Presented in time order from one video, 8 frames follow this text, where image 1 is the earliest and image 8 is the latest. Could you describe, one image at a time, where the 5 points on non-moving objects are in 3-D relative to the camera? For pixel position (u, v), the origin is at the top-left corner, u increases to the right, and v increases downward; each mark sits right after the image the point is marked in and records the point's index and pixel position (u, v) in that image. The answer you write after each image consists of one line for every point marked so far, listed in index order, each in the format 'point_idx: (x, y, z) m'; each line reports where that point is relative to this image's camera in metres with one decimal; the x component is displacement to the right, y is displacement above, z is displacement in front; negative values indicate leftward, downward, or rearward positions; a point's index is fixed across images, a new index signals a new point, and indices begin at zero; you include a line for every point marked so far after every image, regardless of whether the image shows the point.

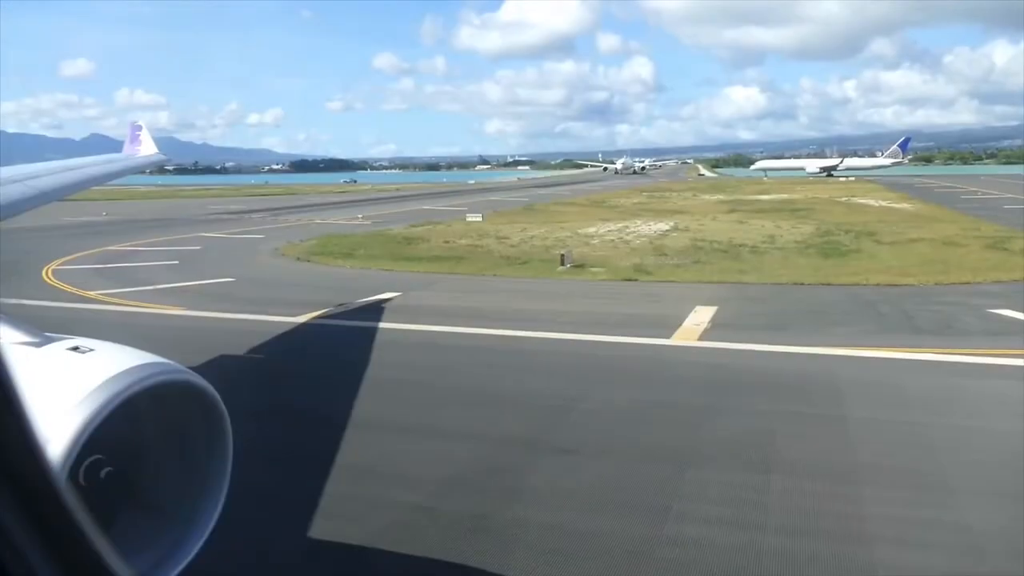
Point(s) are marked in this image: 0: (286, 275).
0: (-5.3, +0.3, +19.6) m
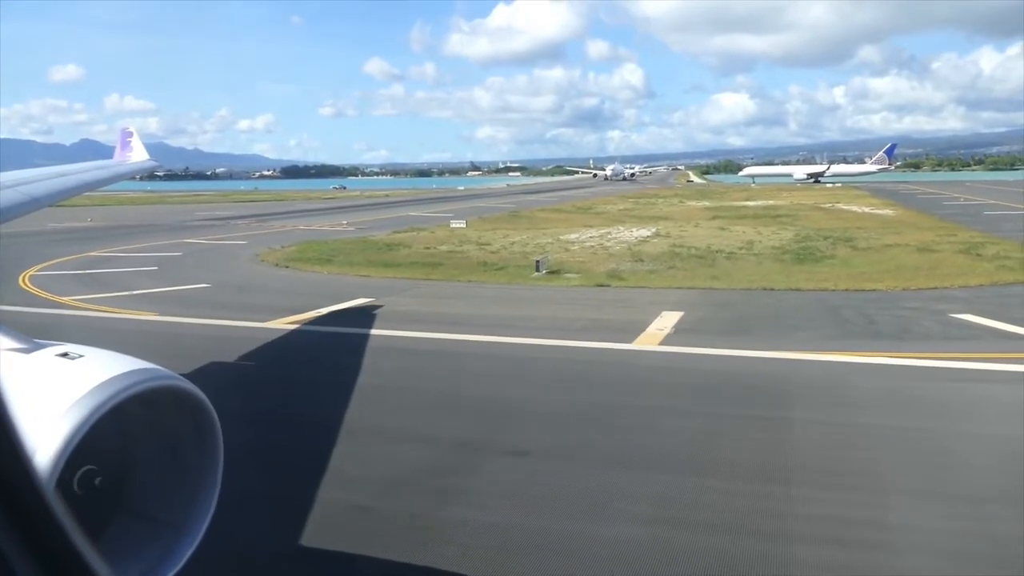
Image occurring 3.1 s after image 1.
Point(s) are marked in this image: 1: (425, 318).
0: (-5.9, +0.2, +19.7) m
1: (-1.7, -0.6, +15.7) m
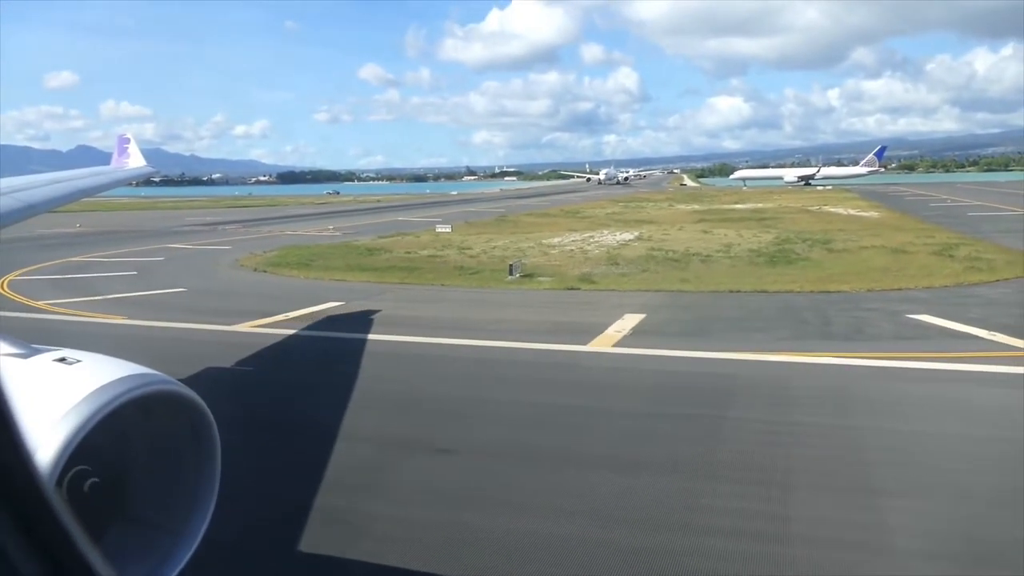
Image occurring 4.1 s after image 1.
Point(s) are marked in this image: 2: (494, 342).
0: (-6.5, +0.1, +19.9) m
1: (-2.2, -0.6, +15.9) m
2: (-0.4, -0.9, +14.3) m
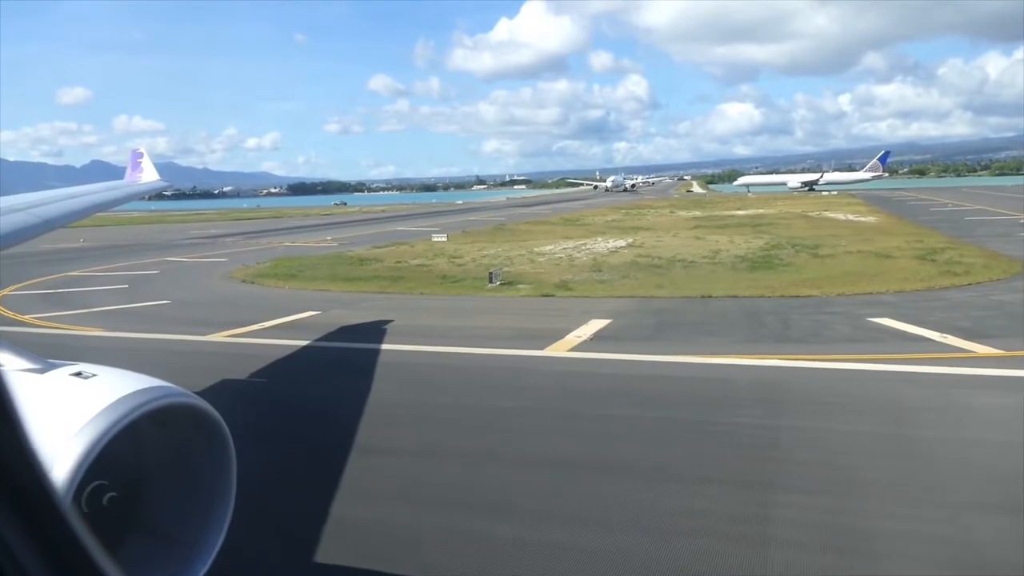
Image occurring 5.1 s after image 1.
0: (-6.9, -0.2, +20.2) m
1: (-2.8, -0.8, +16.2) m
2: (-0.9, -1.1, +14.5) m
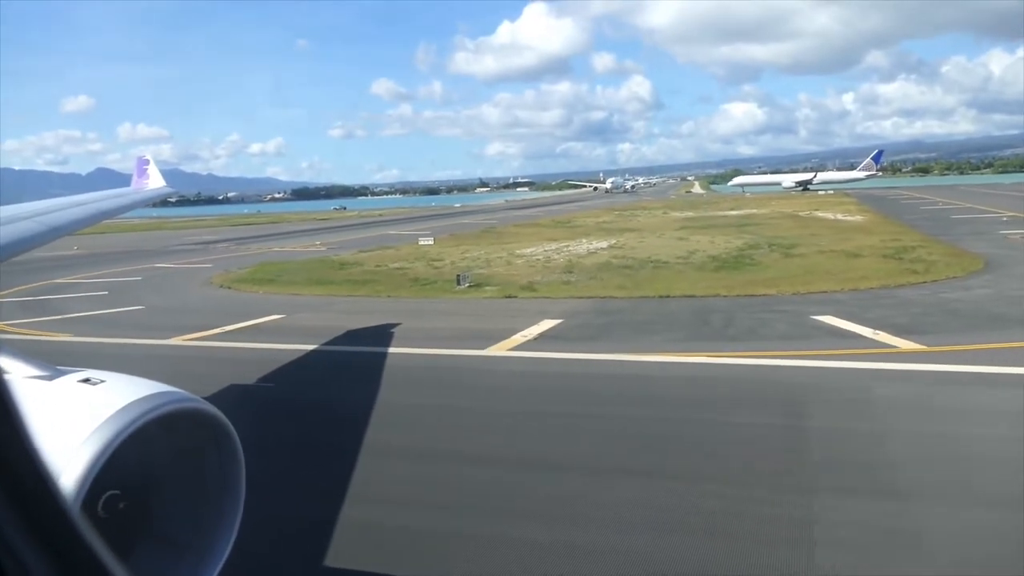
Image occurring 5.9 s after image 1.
0: (-7.7, -0.3, +20.7) m
1: (-3.5, -0.9, +16.6) m
2: (-1.7, -1.1, +14.9) m
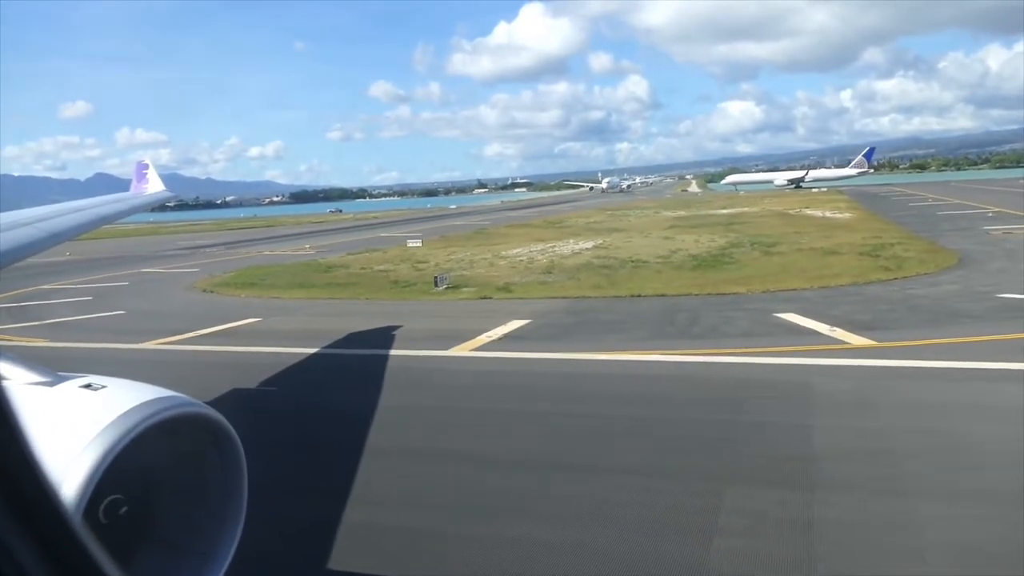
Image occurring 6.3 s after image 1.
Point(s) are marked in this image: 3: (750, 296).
0: (-8.2, -0.4, +20.9) m
1: (-4.1, -0.9, +16.8) m
2: (-2.2, -1.2, +15.1) m
3: (+4.7, -0.2, +16.2) m
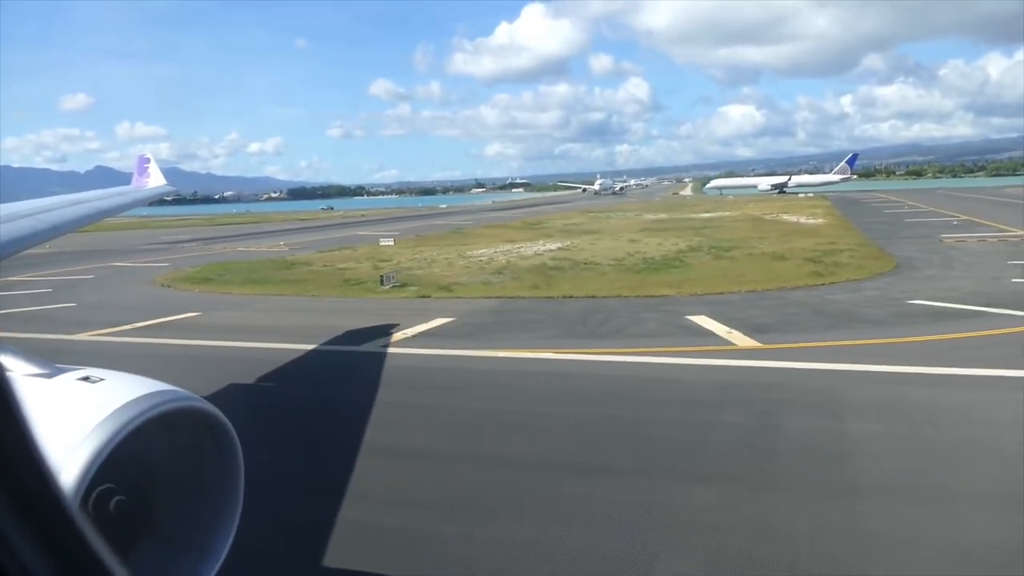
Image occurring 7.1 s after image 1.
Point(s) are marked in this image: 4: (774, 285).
0: (-9.6, -0.3, +21.4) m
1: (-5.4, -0.9, +17.4) m
2: (-3.6, -1.1, +15.7) m
3: (+3.3, -0.2, +16.8) m
4: (+5.8, 0.0, +18.6) m
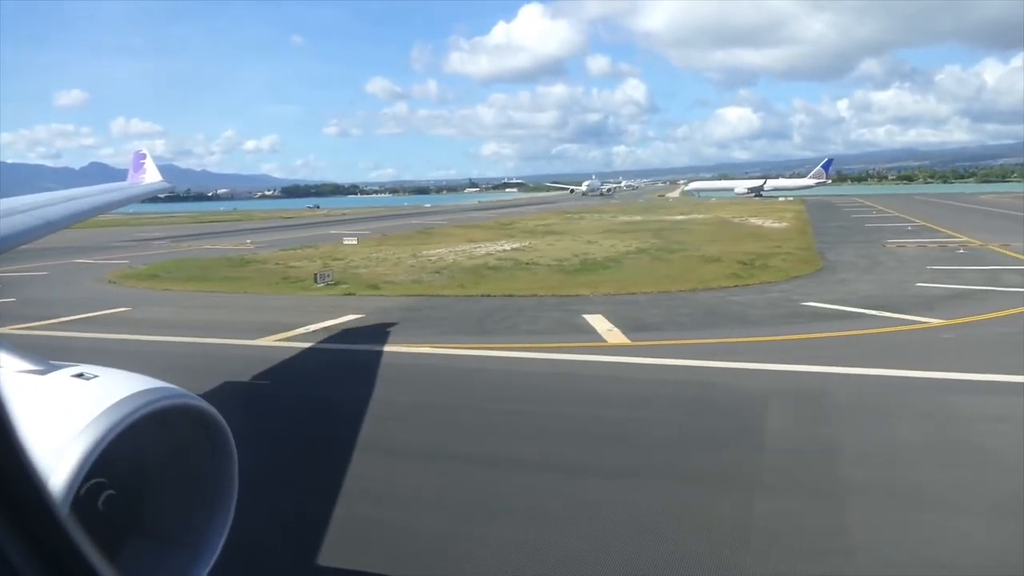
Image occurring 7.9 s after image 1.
0: (-11.3, -0.2, +22.0) m
1: (-7.2, -0.8, +18.0) m
2: (-5.3, -1.0, +16.3) m
3: (+1.6, -0.2, +17.5) m
4: (+4.1, 0.0, +19.2) m
